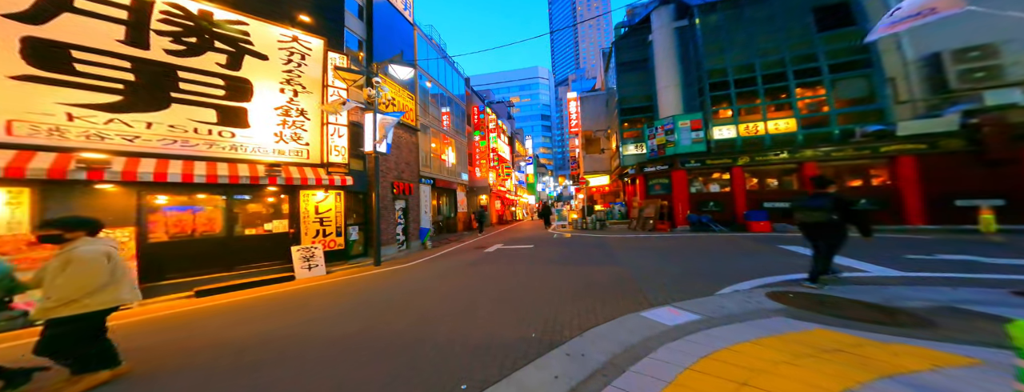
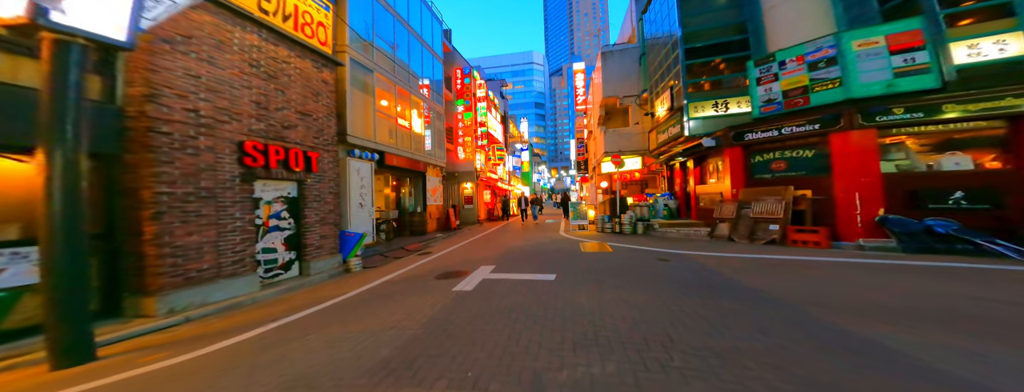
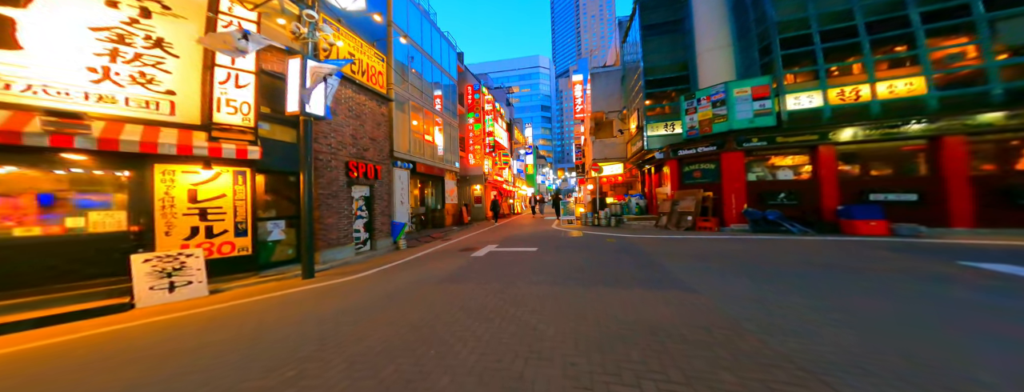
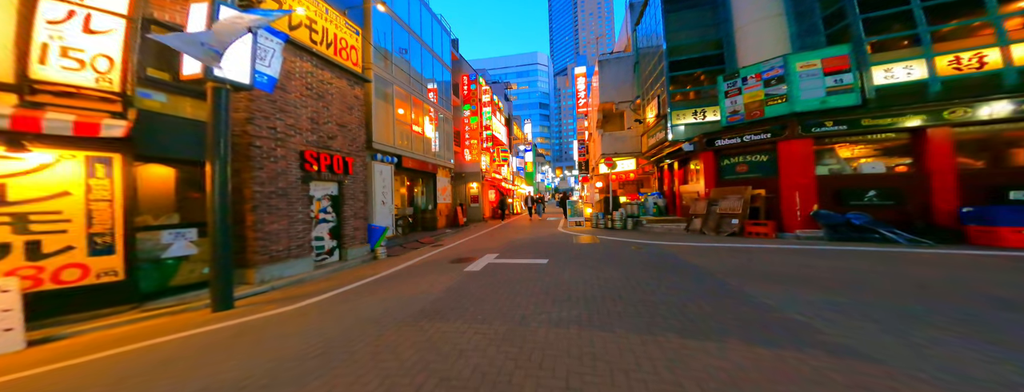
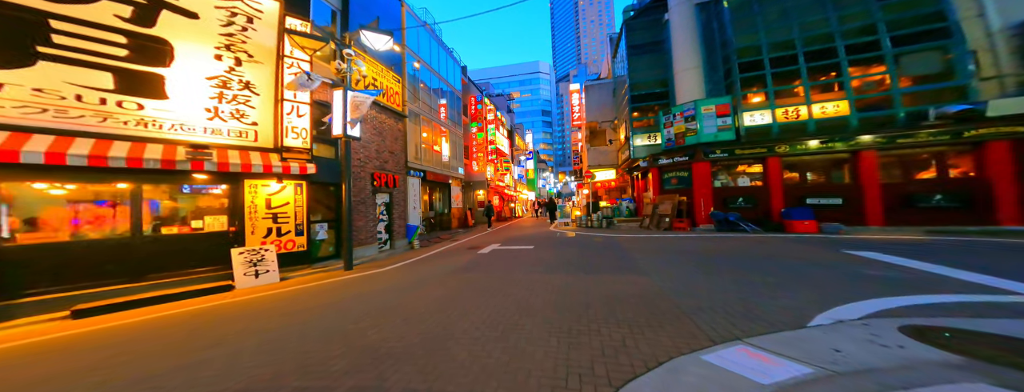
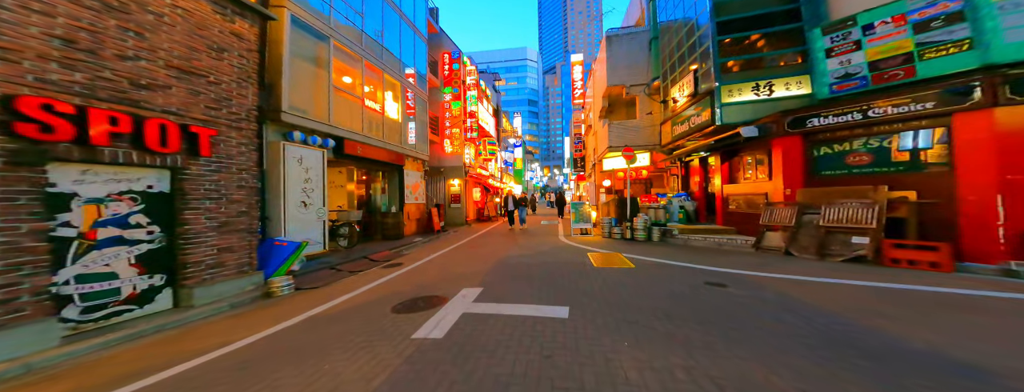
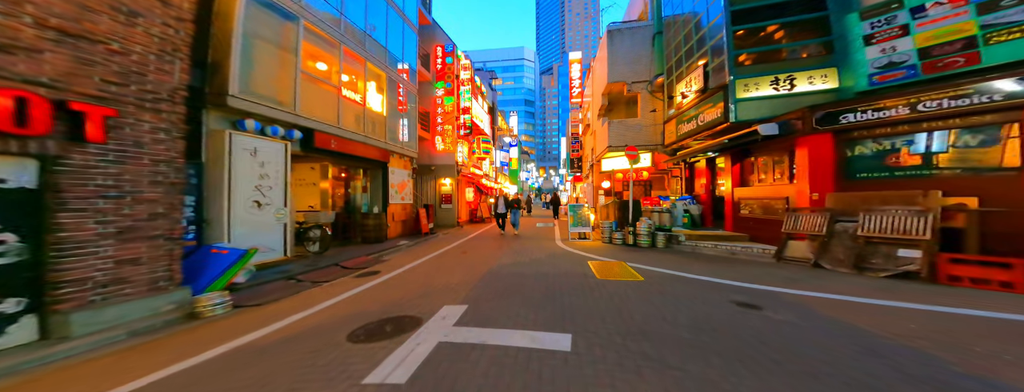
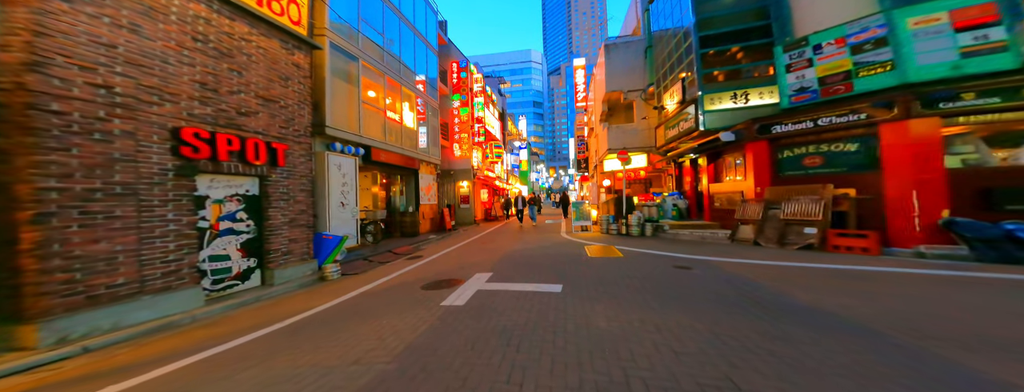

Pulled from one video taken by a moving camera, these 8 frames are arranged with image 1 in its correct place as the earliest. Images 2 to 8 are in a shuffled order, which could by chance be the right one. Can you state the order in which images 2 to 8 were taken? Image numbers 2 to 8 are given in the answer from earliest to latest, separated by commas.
5, 3, 4, 2, 8, 6, 7
